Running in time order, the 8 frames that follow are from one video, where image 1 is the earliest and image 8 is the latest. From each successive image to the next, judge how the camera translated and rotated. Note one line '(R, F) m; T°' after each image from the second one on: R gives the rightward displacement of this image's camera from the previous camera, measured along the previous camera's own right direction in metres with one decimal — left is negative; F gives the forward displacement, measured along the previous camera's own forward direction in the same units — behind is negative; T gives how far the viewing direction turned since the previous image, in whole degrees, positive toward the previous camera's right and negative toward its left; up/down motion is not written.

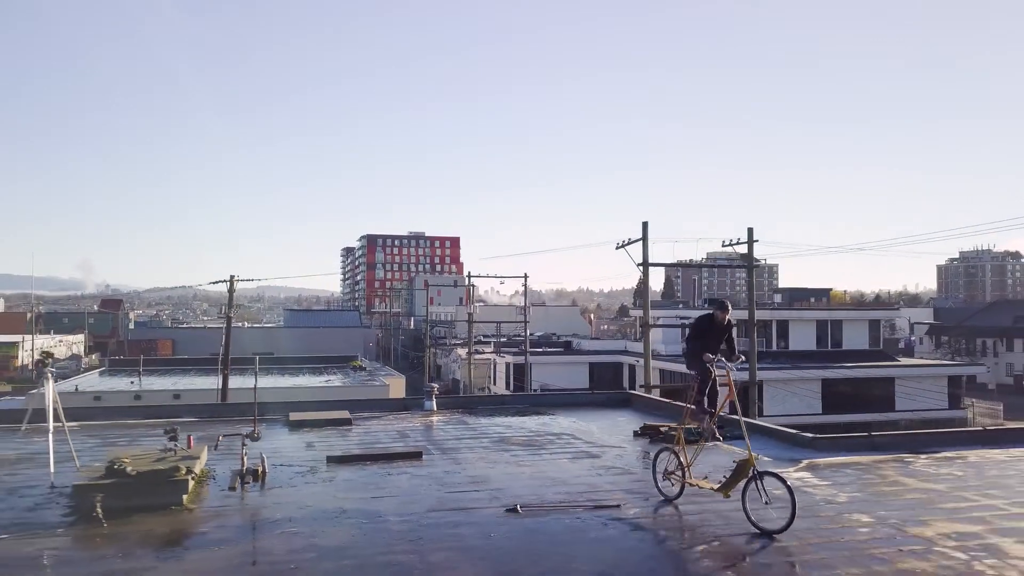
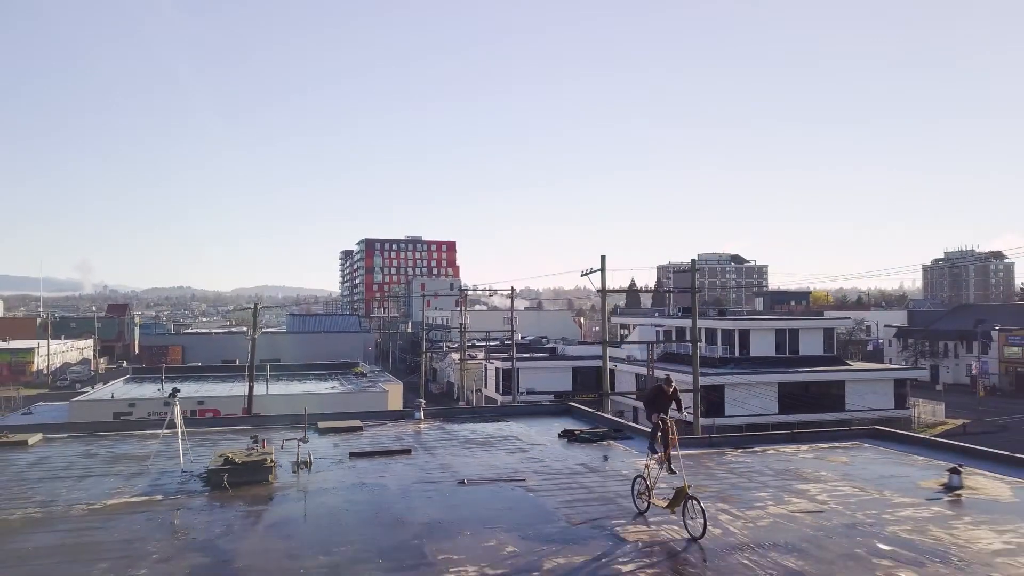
(+0.5, -3.2) m; 0°
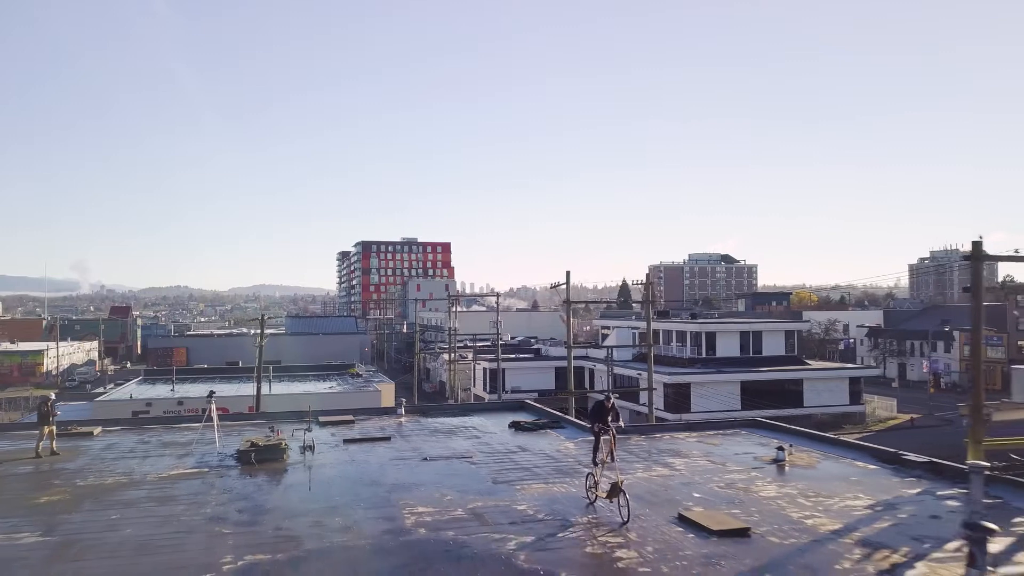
(+0.7, -2.8) m; 0°
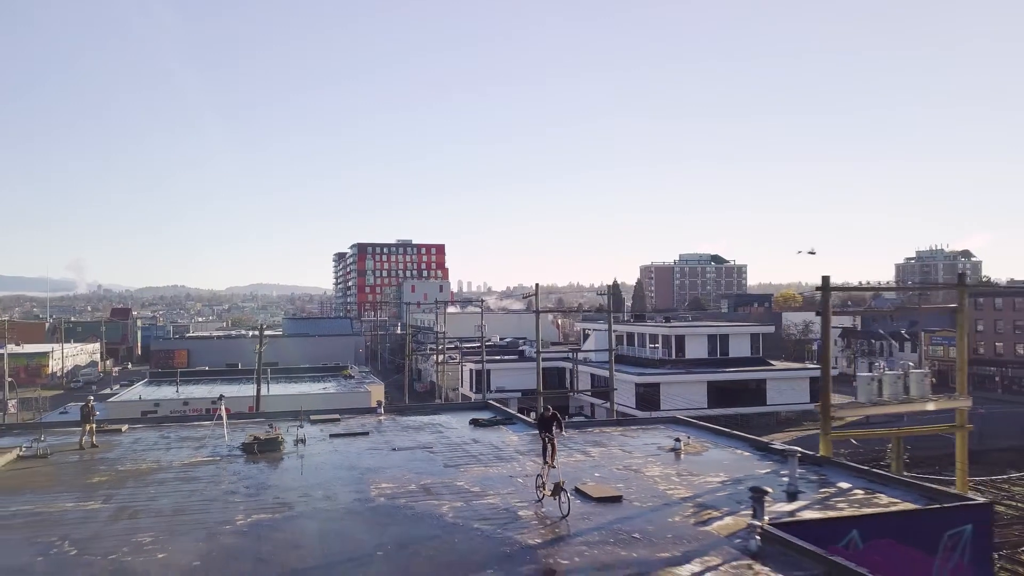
(+0.8, -2.5) m; 0°
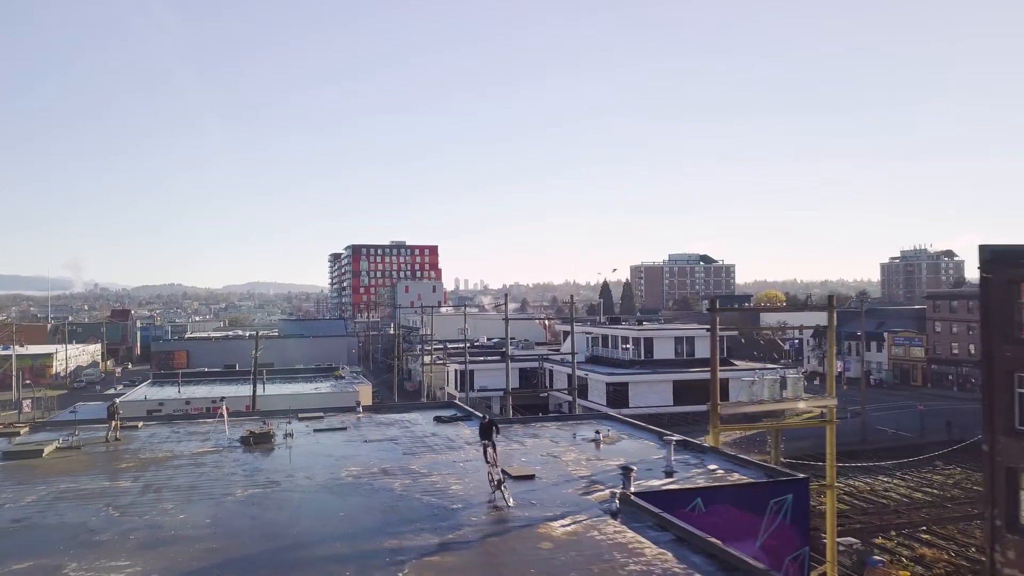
(+1.0, -2.8) m; 0°
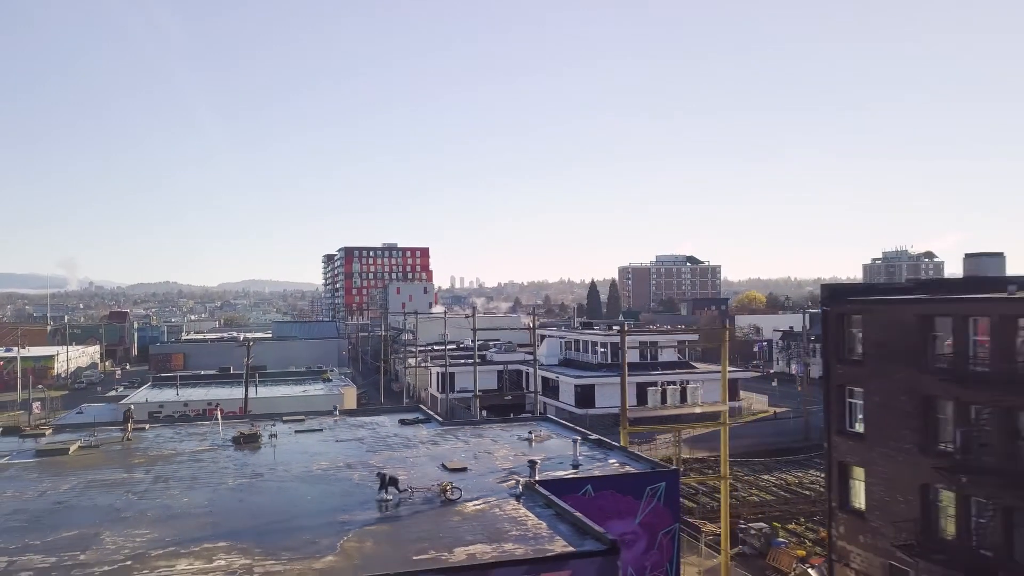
(+1.2, -3.1) m; 0°
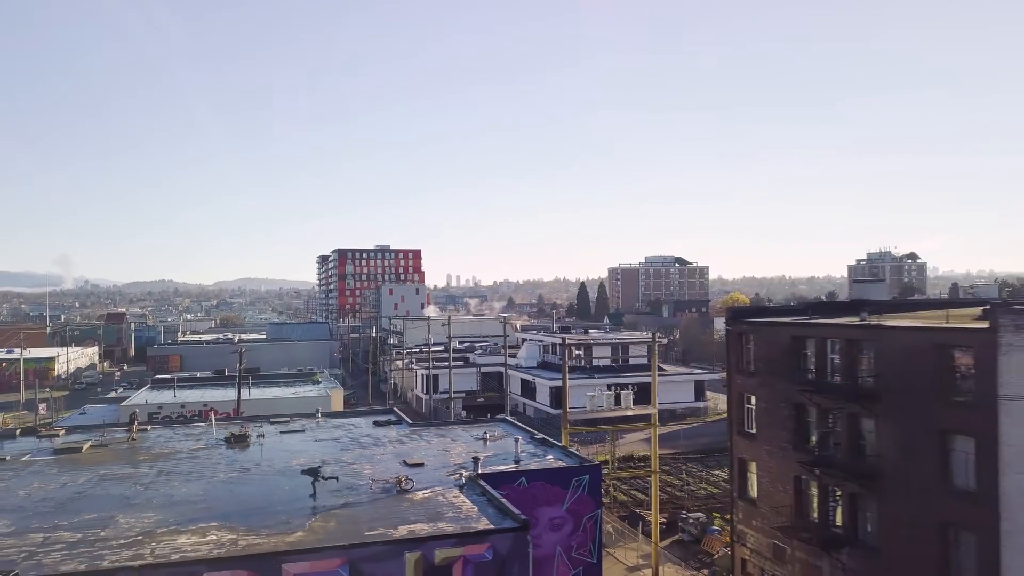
(+1.1, -2.7) m; 0°
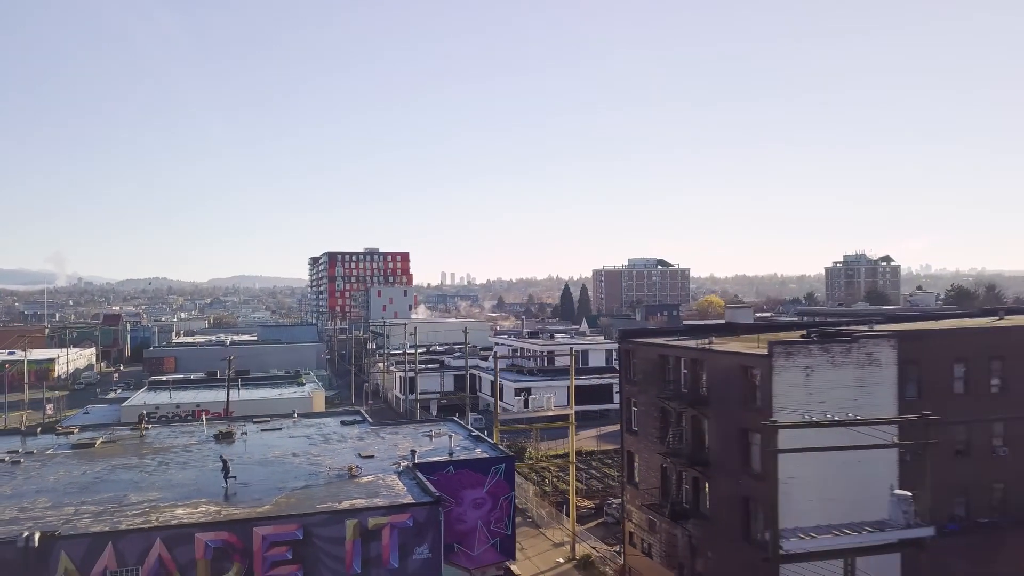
(+1.9, -4.3) m; 0°
